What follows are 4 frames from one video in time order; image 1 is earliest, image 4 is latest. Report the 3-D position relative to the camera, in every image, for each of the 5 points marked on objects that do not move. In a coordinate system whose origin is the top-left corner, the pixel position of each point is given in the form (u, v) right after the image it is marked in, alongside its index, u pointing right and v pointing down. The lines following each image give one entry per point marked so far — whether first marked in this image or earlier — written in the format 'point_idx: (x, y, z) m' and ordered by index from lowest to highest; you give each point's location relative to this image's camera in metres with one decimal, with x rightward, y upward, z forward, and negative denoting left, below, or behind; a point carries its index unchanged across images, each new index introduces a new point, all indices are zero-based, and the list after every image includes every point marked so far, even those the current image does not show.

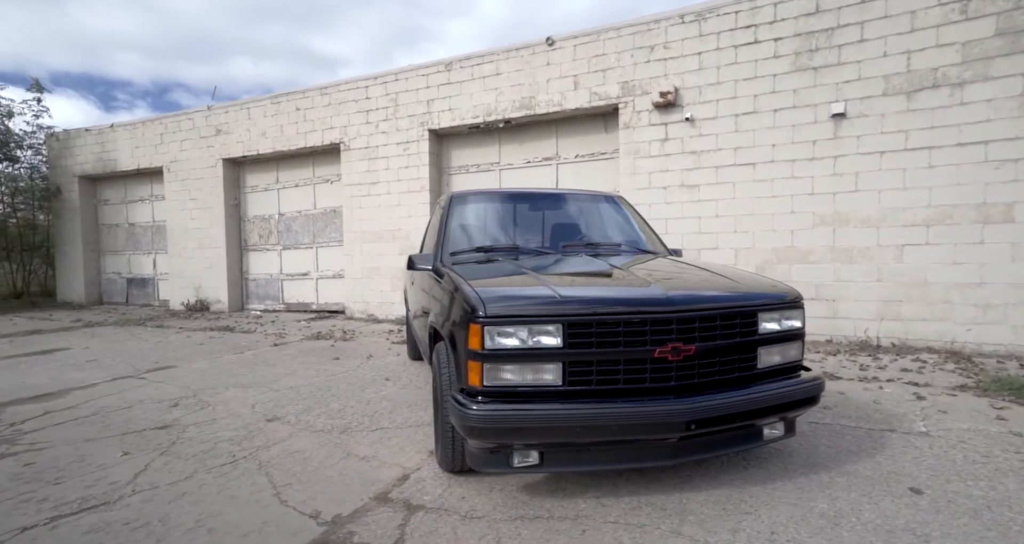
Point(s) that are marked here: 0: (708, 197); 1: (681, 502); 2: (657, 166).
0: (+2.7, +1.1, +6.7) m
1: (+0.7, -1.0, +2.0) m
2: (+2.1, +1.5, +6.9) m
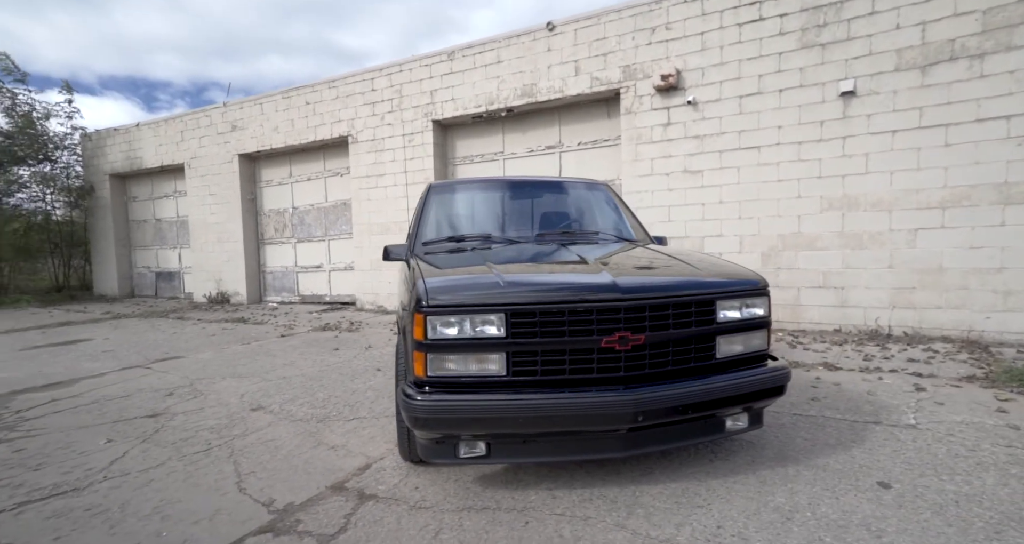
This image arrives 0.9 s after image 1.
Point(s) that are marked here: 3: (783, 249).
0: (+2.7, +1.2, +6.5) m
1: (+0.5, -0.9, +2.0) m
2: (+2.1, +1.7, +6.8) m
3: (+3.5, +0.3, +6.1) m
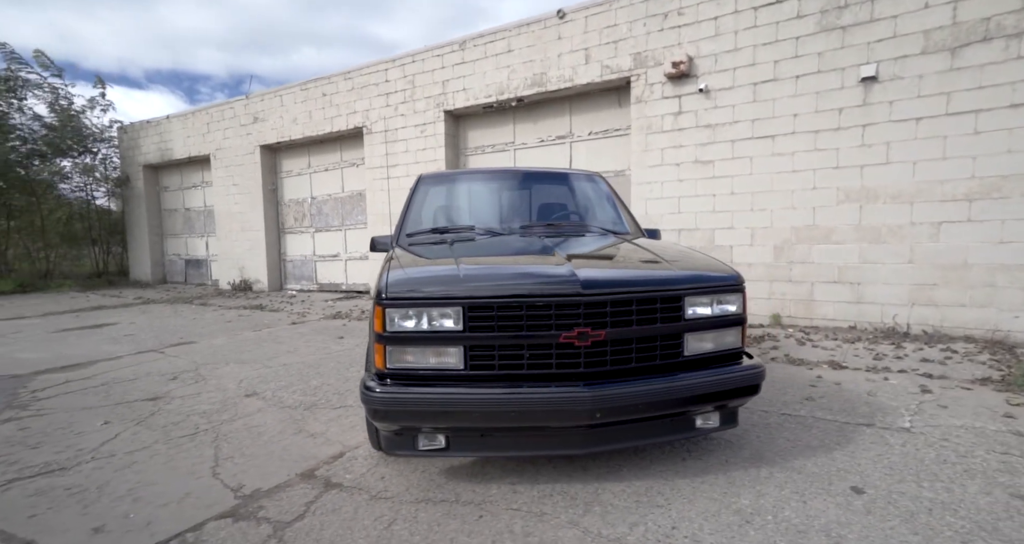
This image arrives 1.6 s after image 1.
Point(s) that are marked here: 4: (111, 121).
0: (+2.8, +1.3, +6.3) m
1: (+0.3, -0.9, +1.9) m
2: (+2.2, +1.8, +6.6) m
3: (+3.5, +0.4, +5.9) m
4: (-12.2, +4.6, +14.4) m
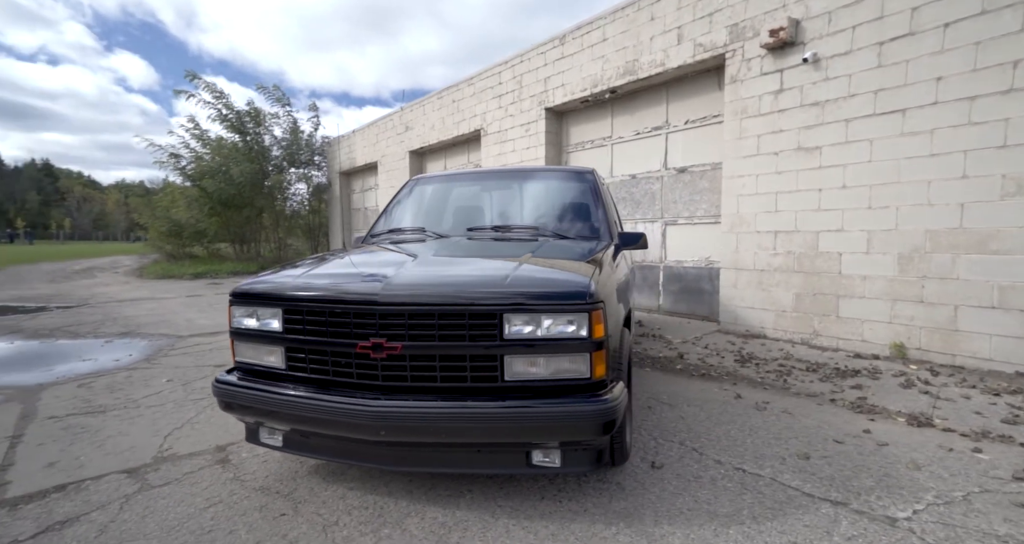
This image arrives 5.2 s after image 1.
0: (+3.4, +1.2, +5.0) m
1: (-0.4, -0.9, +1.8) m
2: (+3.0, +1.7, +5.5) m
3: (+4.0, +0.2, +4.4) m
4: (-7.8, +5.1, +17.7) m
